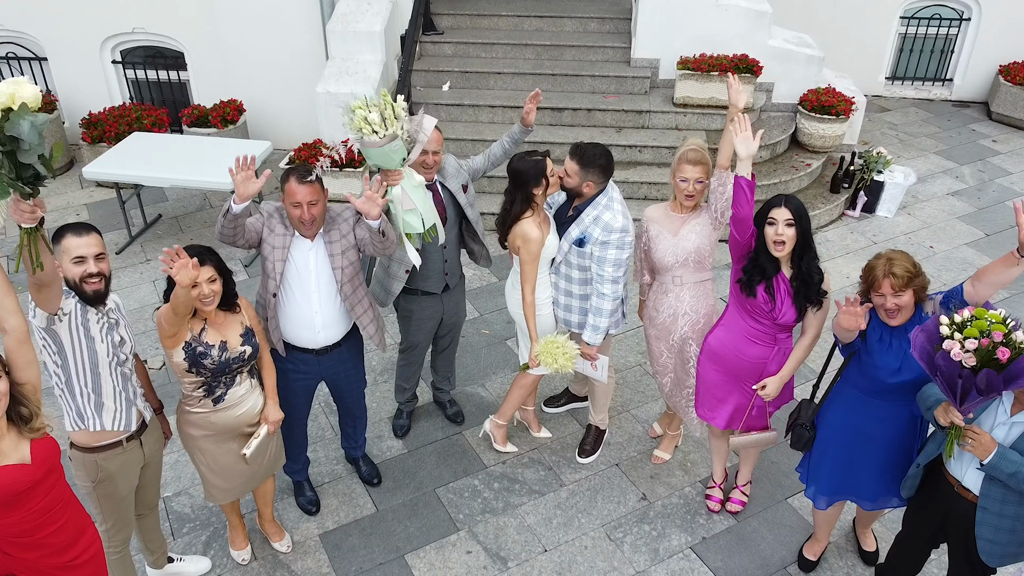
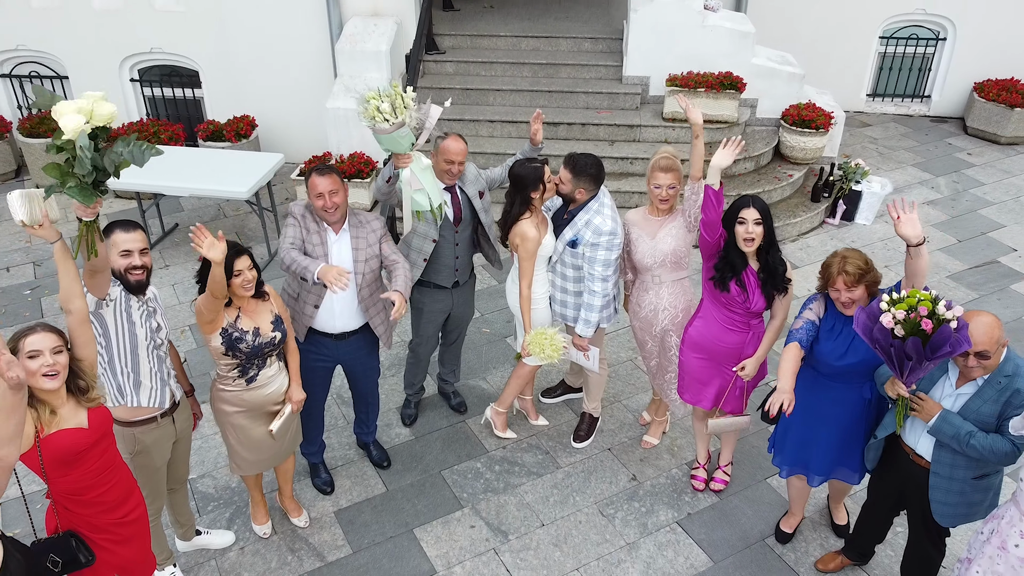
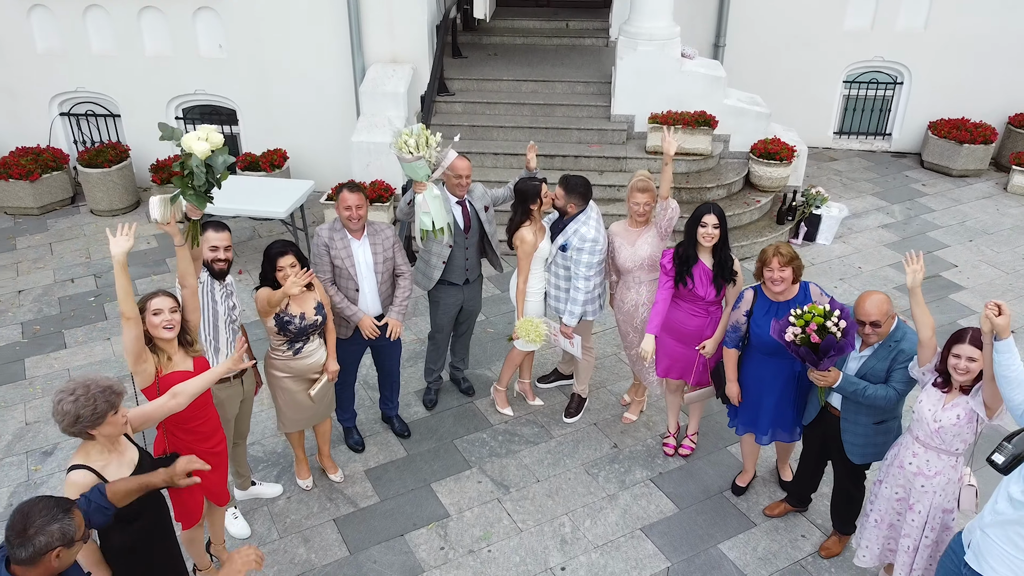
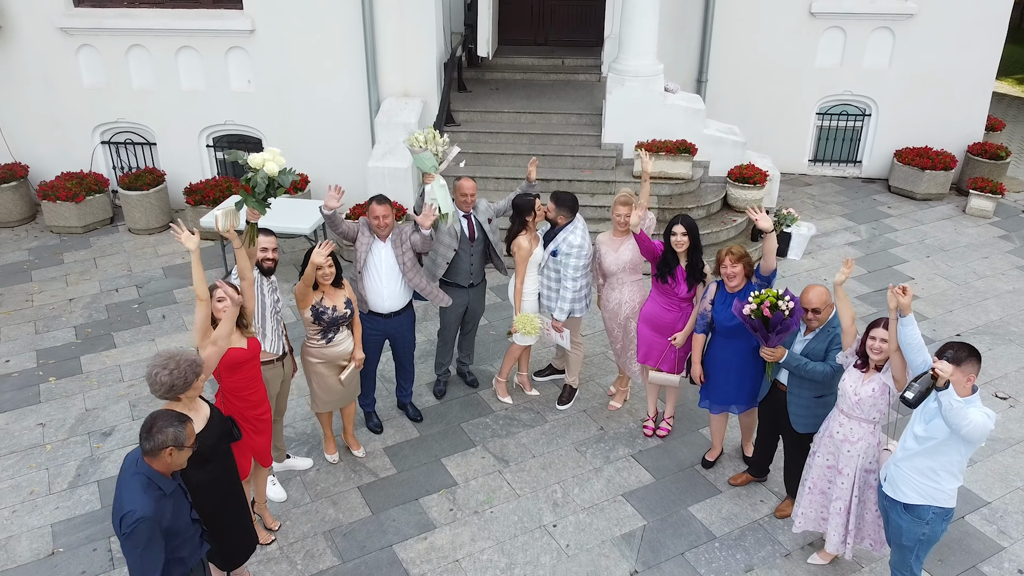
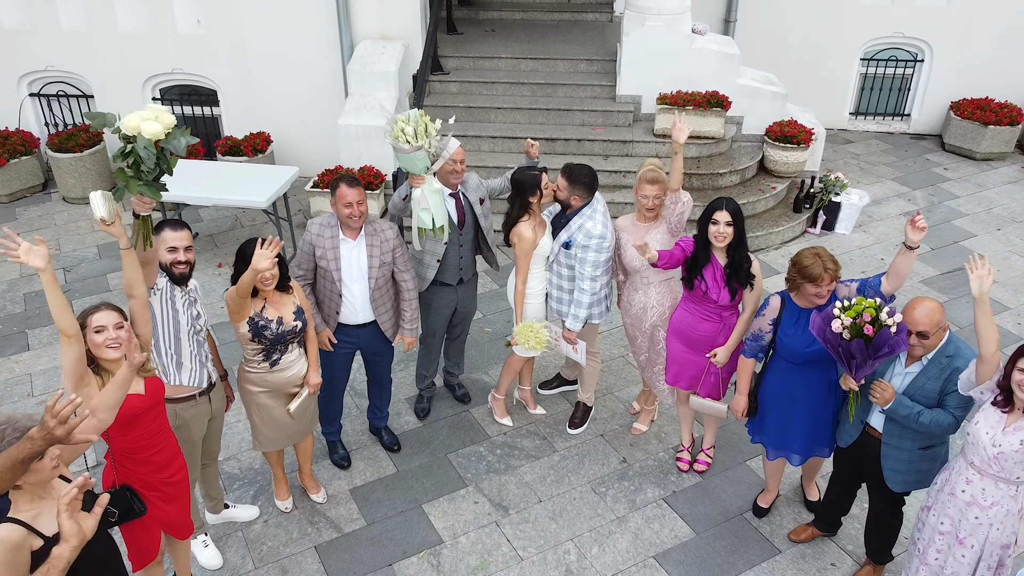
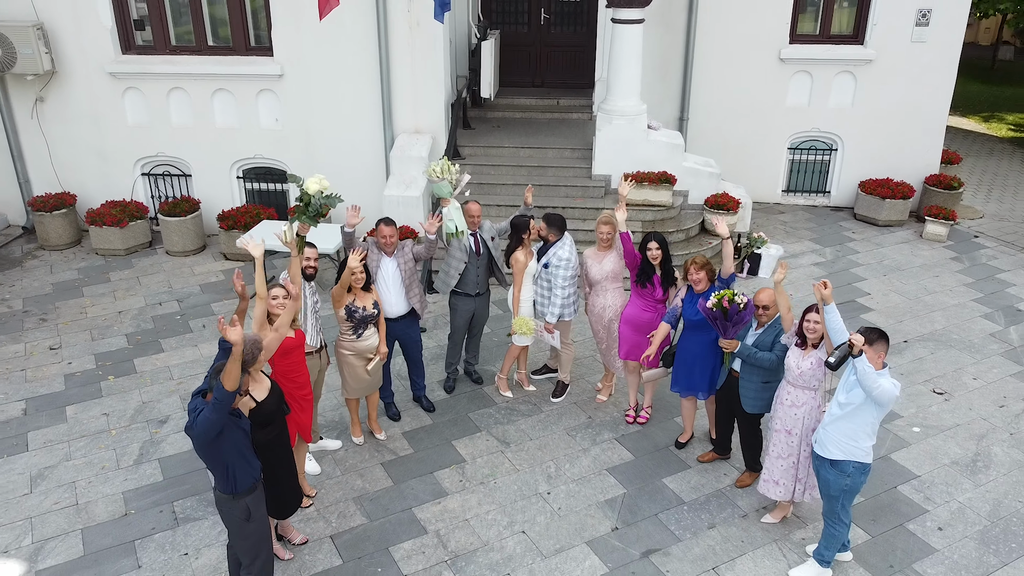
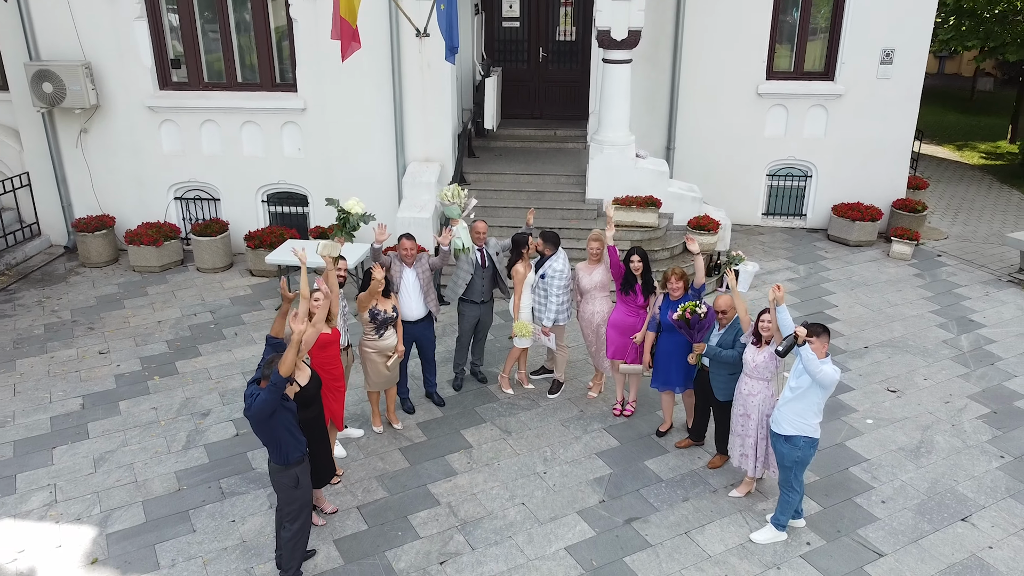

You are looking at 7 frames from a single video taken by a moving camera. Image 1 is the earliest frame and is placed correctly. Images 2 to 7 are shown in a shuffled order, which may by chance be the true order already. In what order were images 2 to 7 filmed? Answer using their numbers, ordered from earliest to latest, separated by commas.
2, 5, 3, 4, 6, 7
